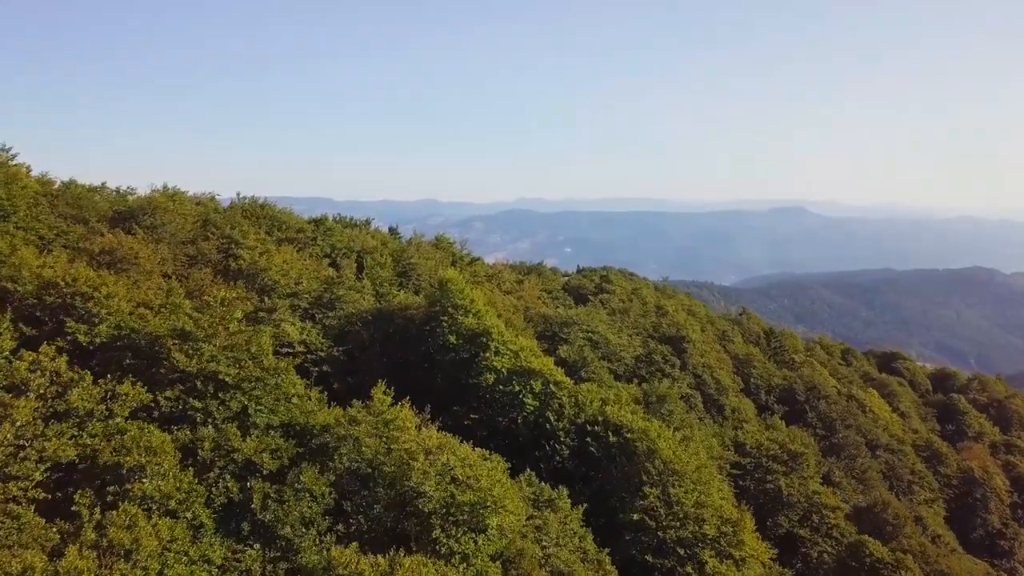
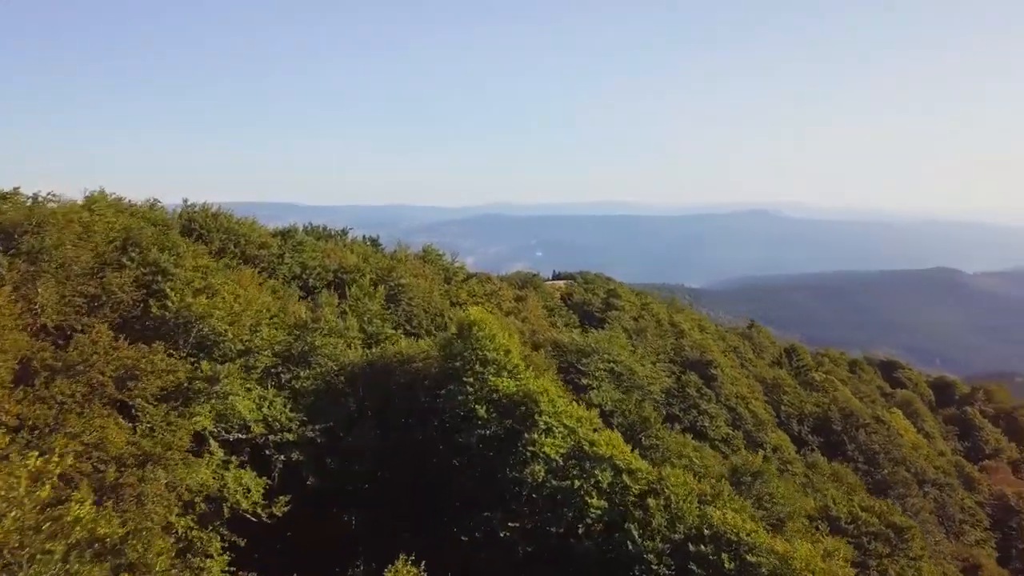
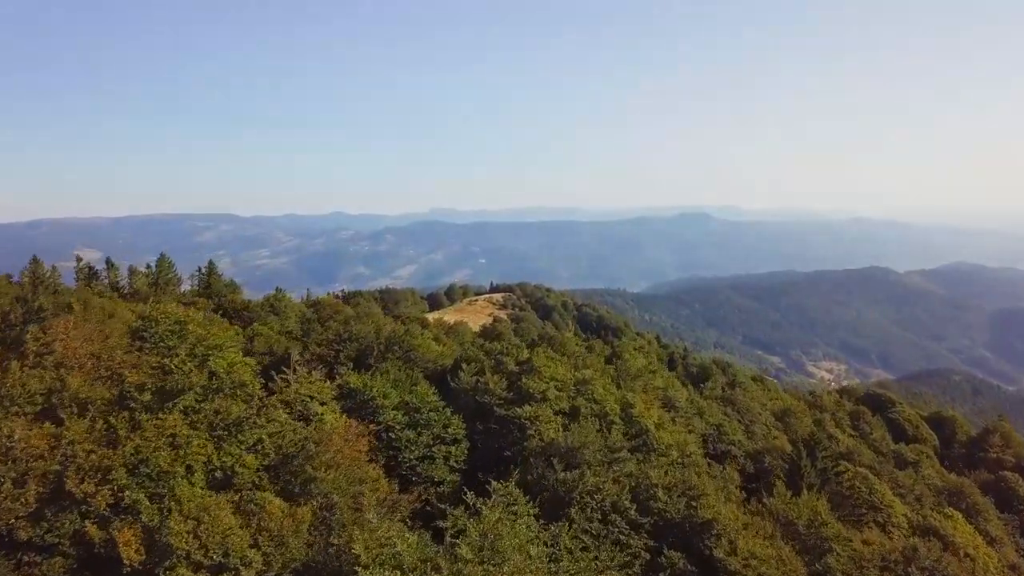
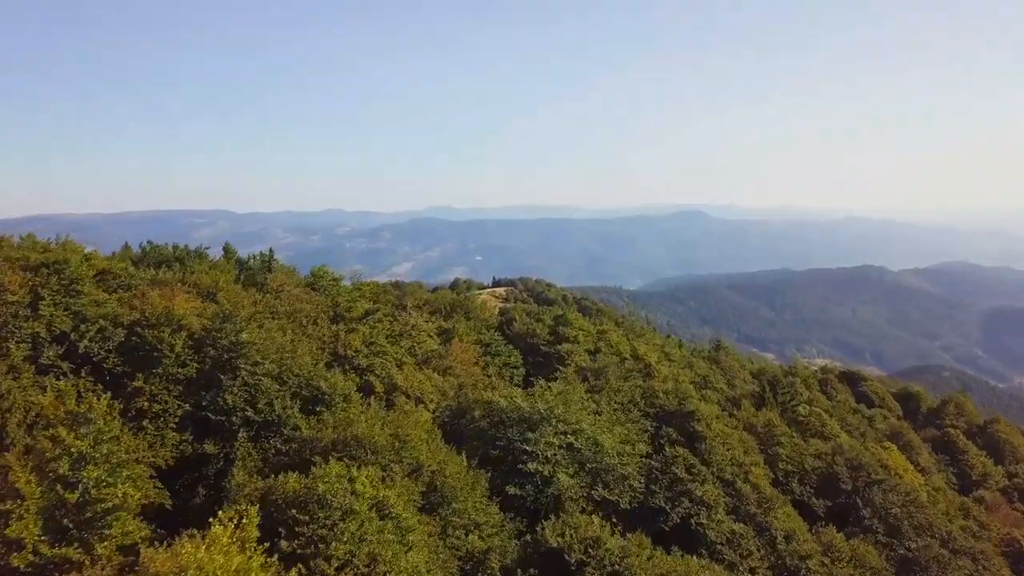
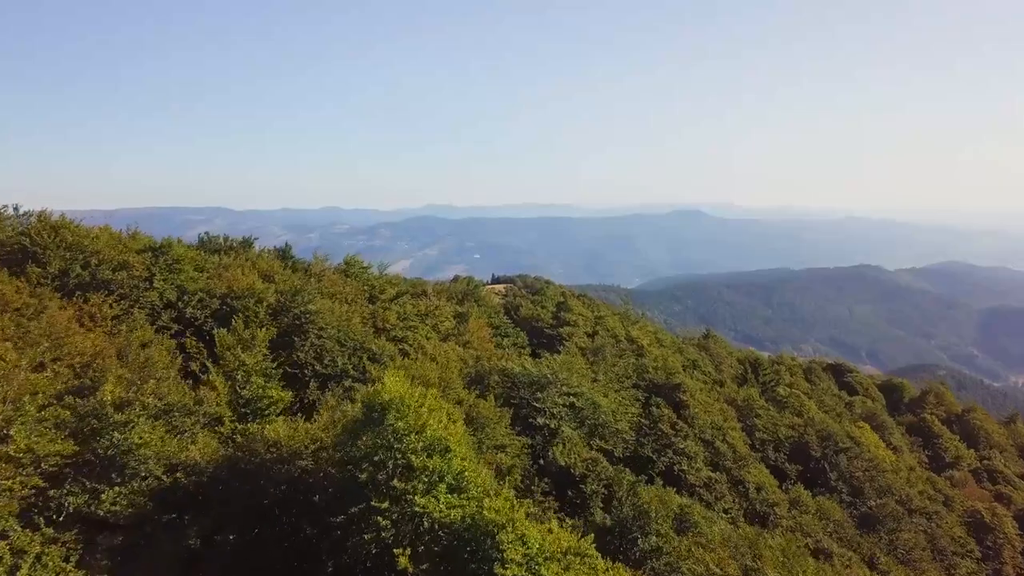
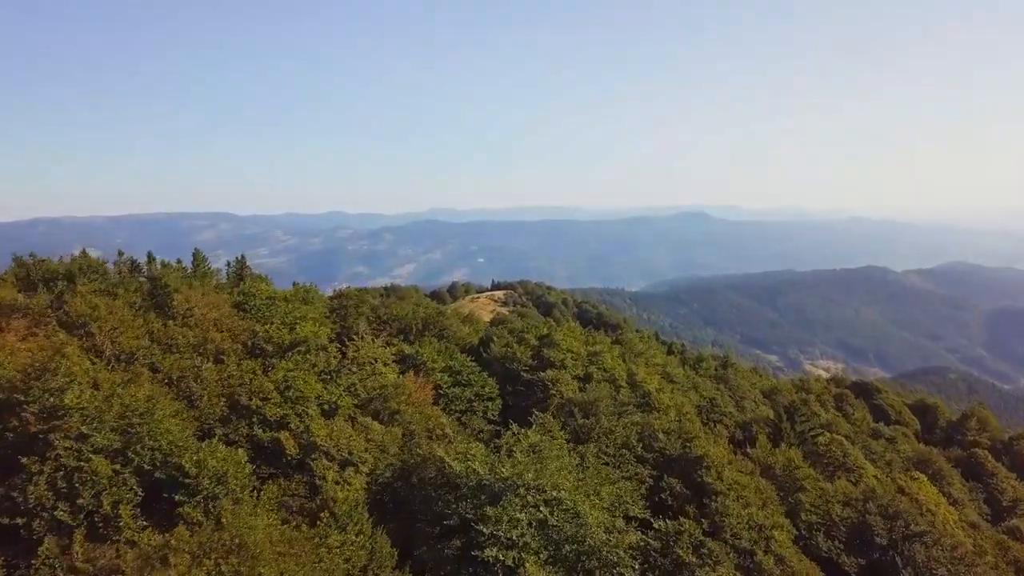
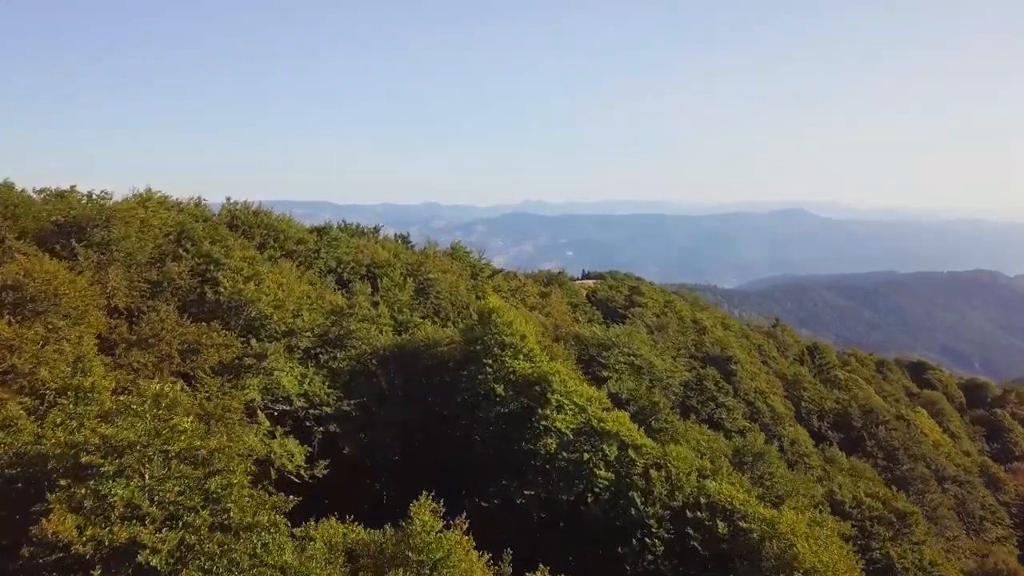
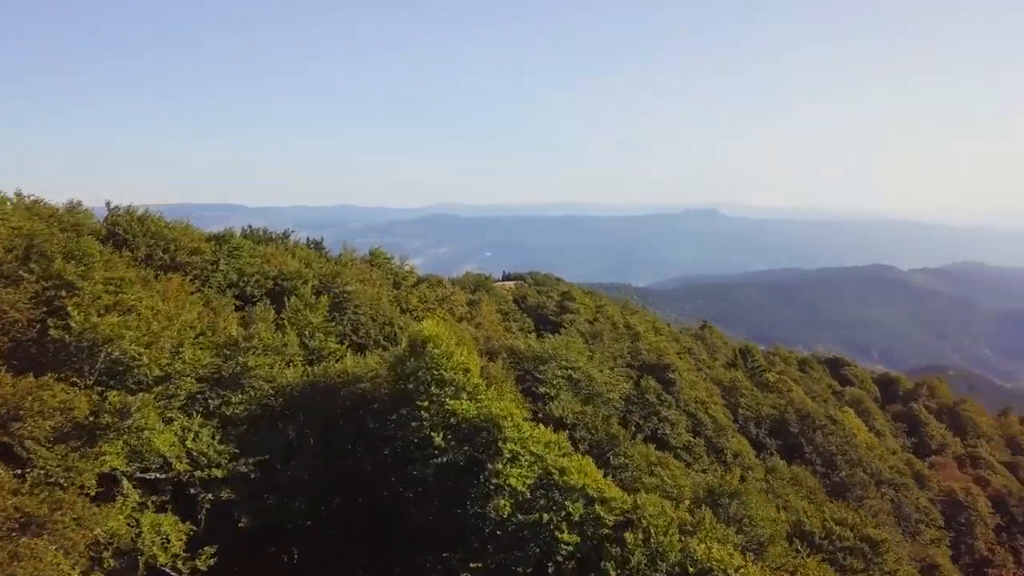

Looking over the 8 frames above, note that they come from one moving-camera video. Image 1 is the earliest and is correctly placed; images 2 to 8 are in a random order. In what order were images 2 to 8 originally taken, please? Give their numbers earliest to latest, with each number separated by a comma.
7, 2, 8, 5, 4, 6, 3
